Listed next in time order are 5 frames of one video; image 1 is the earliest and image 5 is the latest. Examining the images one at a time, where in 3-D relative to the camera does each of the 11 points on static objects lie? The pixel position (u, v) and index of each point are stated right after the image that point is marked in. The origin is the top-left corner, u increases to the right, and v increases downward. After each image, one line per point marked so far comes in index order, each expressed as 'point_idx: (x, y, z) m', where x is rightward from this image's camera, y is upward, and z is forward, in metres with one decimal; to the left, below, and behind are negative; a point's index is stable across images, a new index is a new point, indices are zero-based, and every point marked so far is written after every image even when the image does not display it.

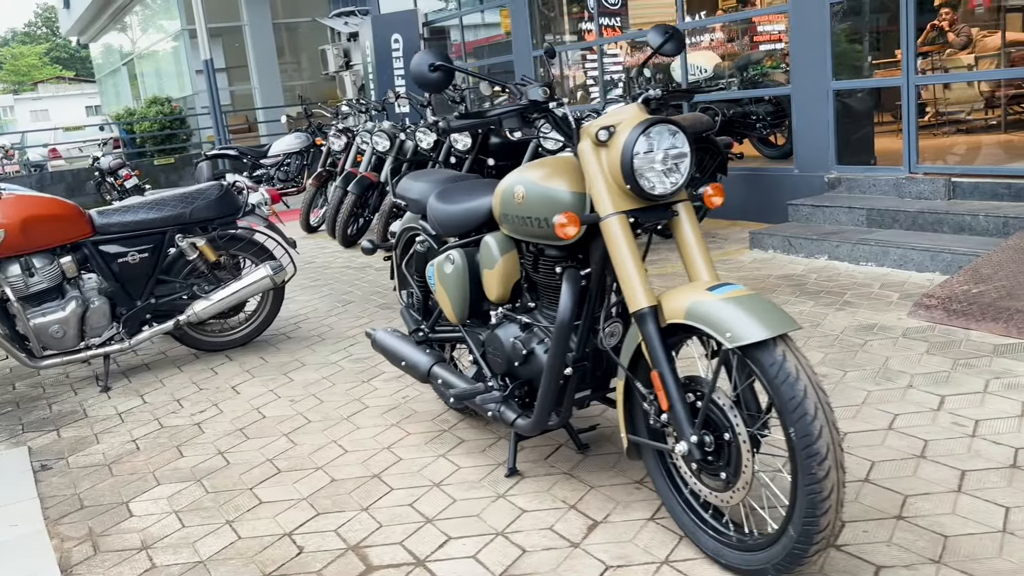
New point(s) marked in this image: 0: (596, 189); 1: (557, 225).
0: (+0.3, +0.3, +2.8) m
1: (+0.1, +0.2, +2.7) m
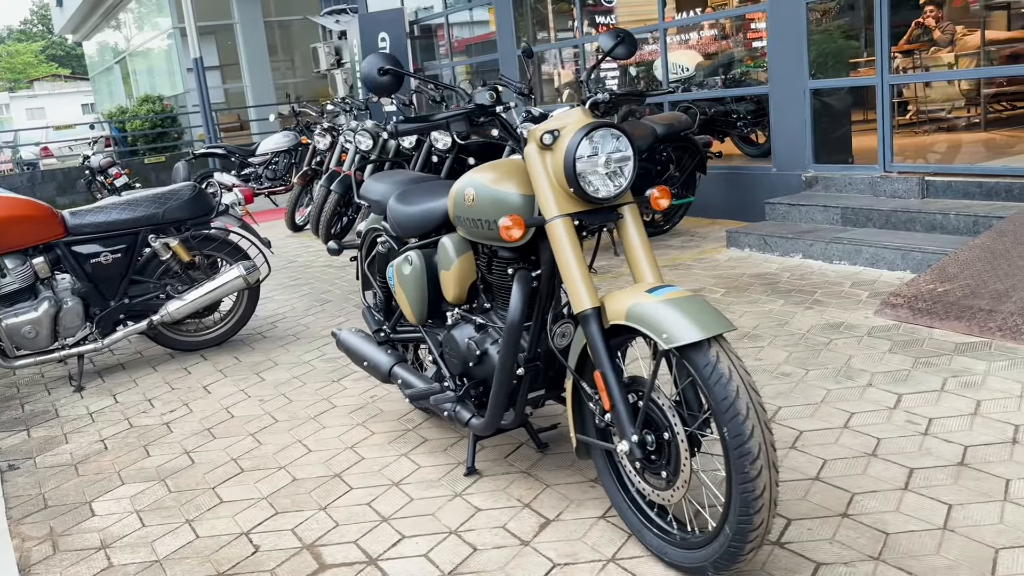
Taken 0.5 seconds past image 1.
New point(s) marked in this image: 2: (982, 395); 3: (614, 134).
0: (+0.1, +0.3, +2.8) m
1: (0.0, +0.2, +2.8) m
2: (+2.0, -0.5, +3.8) m
3: (+0.3, +0.5, +2.8) m
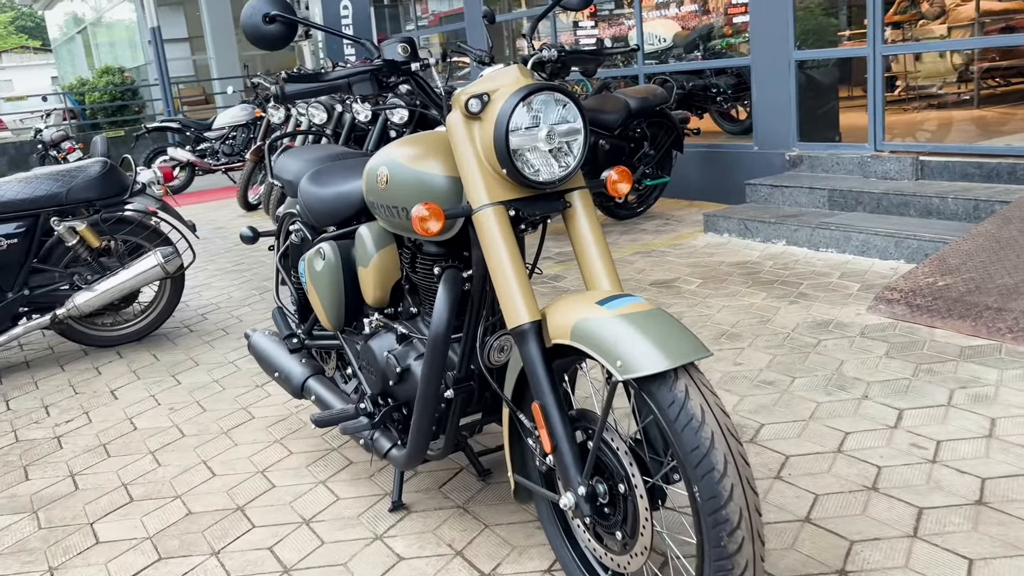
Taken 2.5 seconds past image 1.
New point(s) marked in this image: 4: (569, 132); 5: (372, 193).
0: (-0.1, +0.3, +2.2) m
1: (-0.2, +0.2, +2.2) m
2: (+1.8, -0.5, +3.3) m
3: (+0.1, +0.5, +2.2) m
4: (+0.1, +0.4, +2.2) m
5: (-0.4, +0.3, +2.6) m
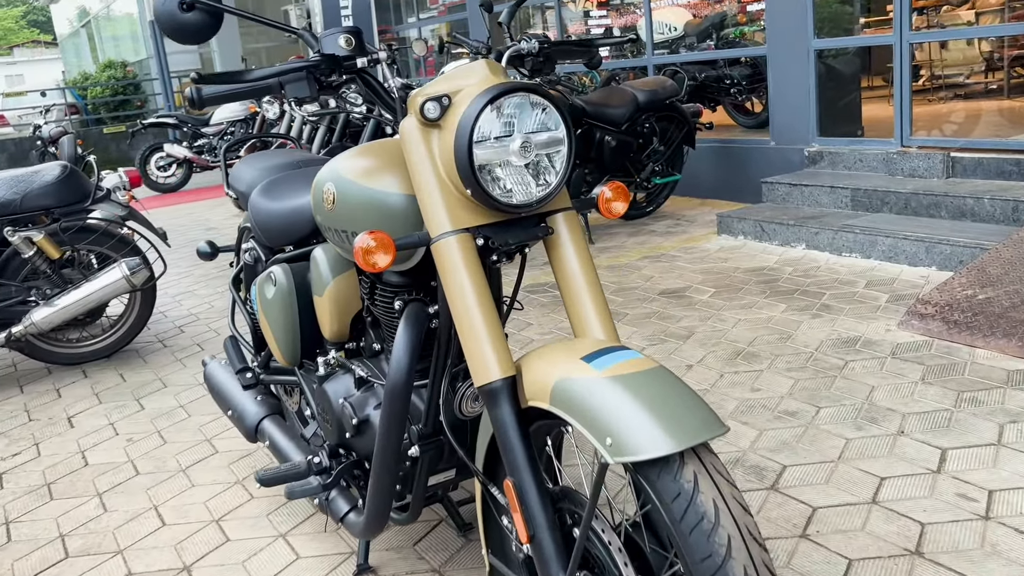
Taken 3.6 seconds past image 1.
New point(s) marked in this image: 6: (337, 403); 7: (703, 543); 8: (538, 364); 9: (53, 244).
0: (-0.2, +0.2, +1.8) m
1: (-0.3, +0.1, +1.8) m
2: (+1.7, -0.5, +2.9) m
3: (0.0, +0.4, +1.7) m
4: (+0.1, +0.3, +1.8) m
5: (-0.5, +0.2, +2.2) m
6: (-0.5, -0.3, +2.3) m
7: (+0.3, -0.4, +1.4) m
8: (0.0, -0.1, +1.7) m
9: (-2.3, +0.2, +4.6) m
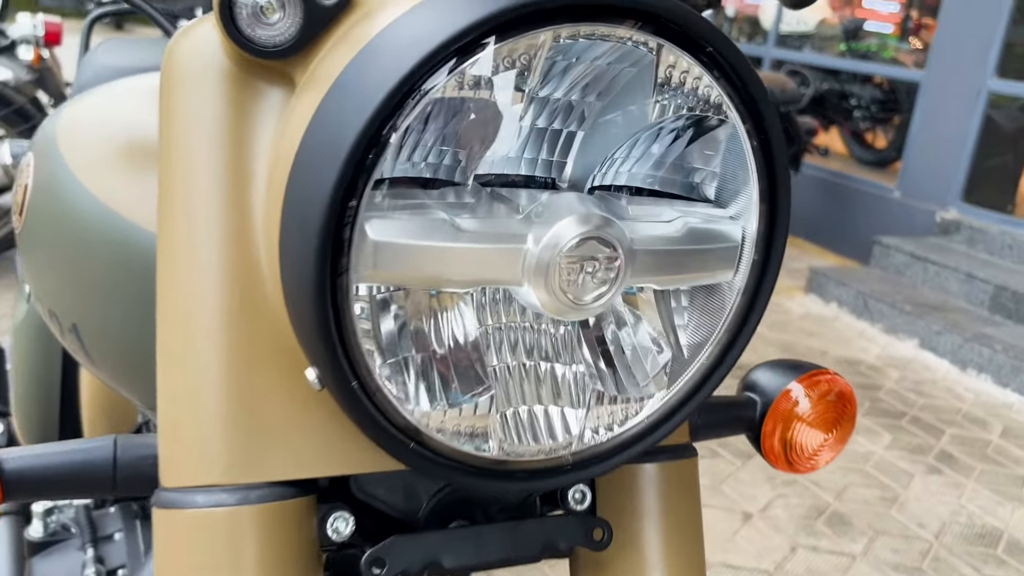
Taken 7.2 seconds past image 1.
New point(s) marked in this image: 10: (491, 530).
0: (-0.2, 0.0, +0.5) m
1: (-0.3, -0.1, +0.4) m
2: (+1.5, -1.1, +1.5) m
3: (+0.1, +0.1, +0.4) m
4: (+0.1, 0.0, +0.4) m
5: (-0.4, +0.1, +0.8) m
6: (-0.6, -0.4, +1.1) m
7: (+0.1, -0.7, +0.1) m
8: (0.0, -0.4, +0.4) m
9: (-2.2, +0.7, +3.3) m
10: (0.0, -0.1, +0.5) m
